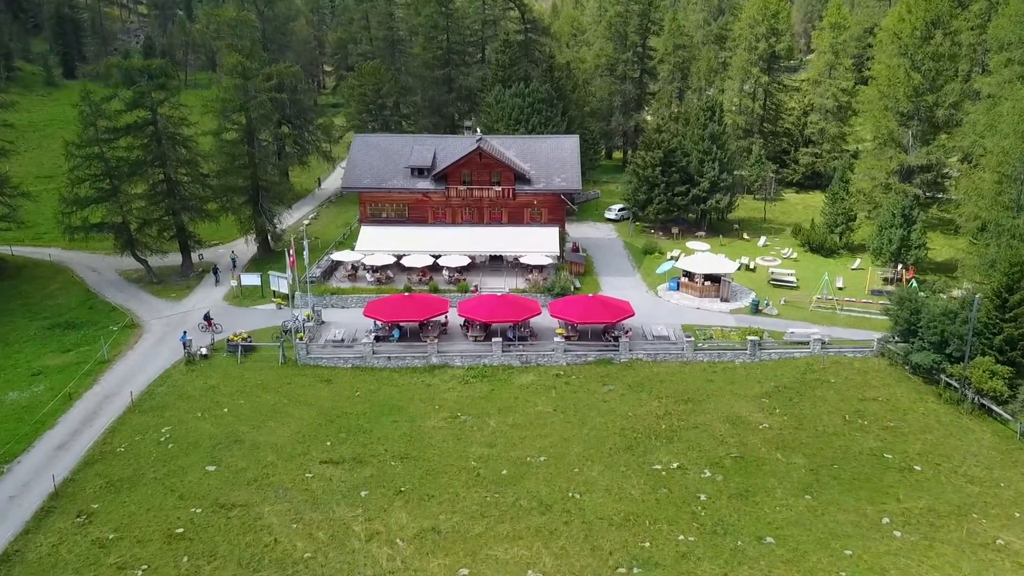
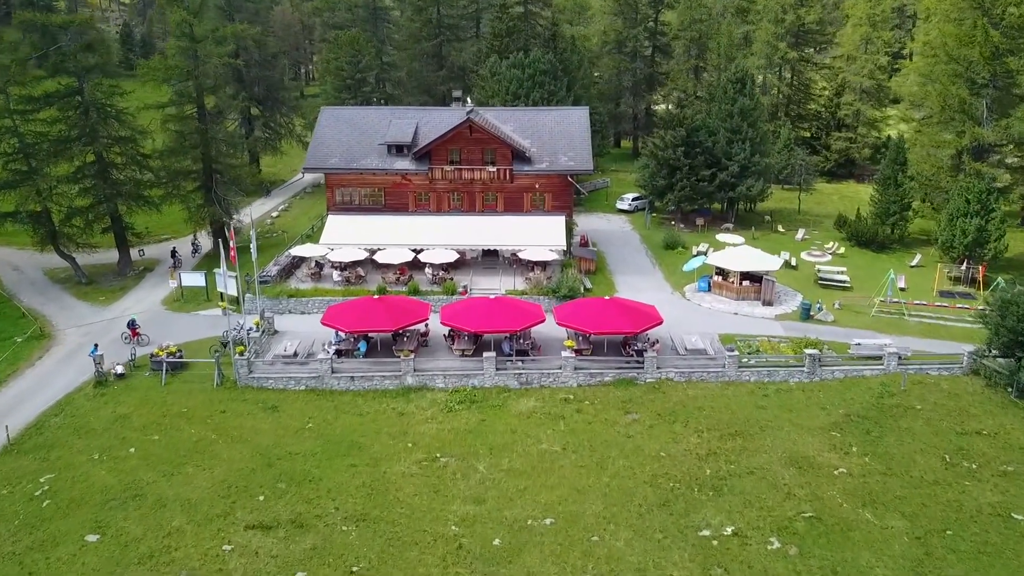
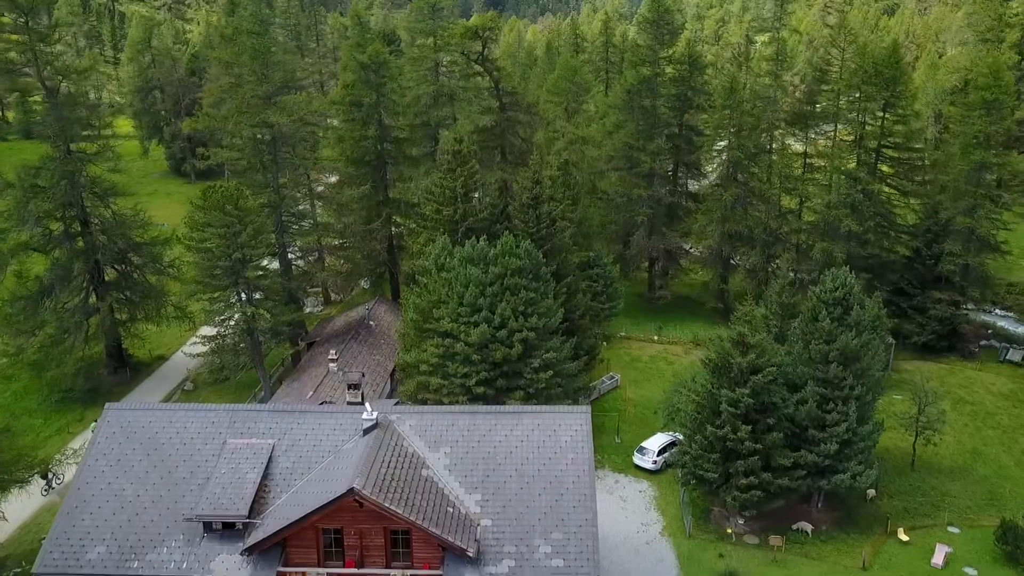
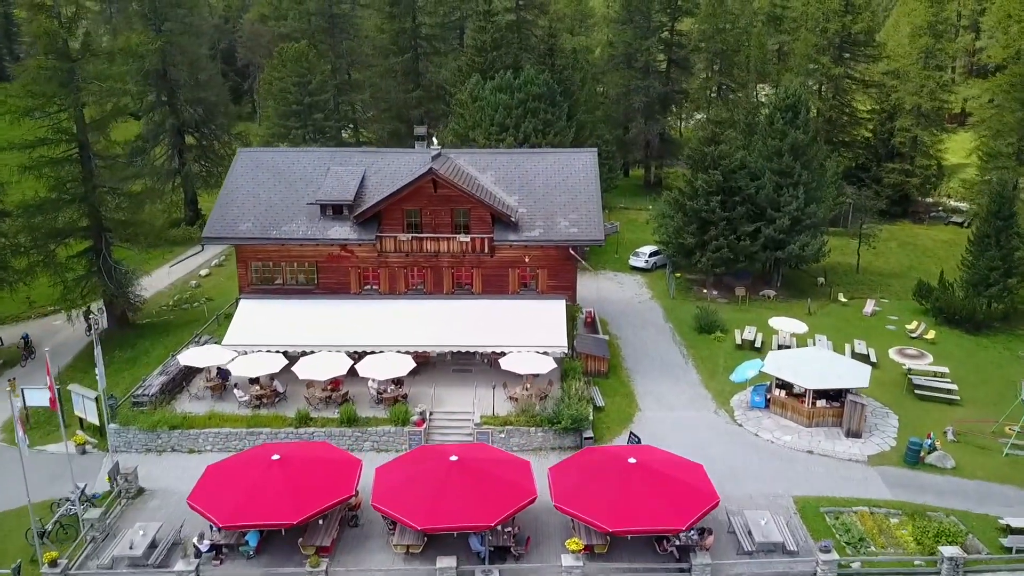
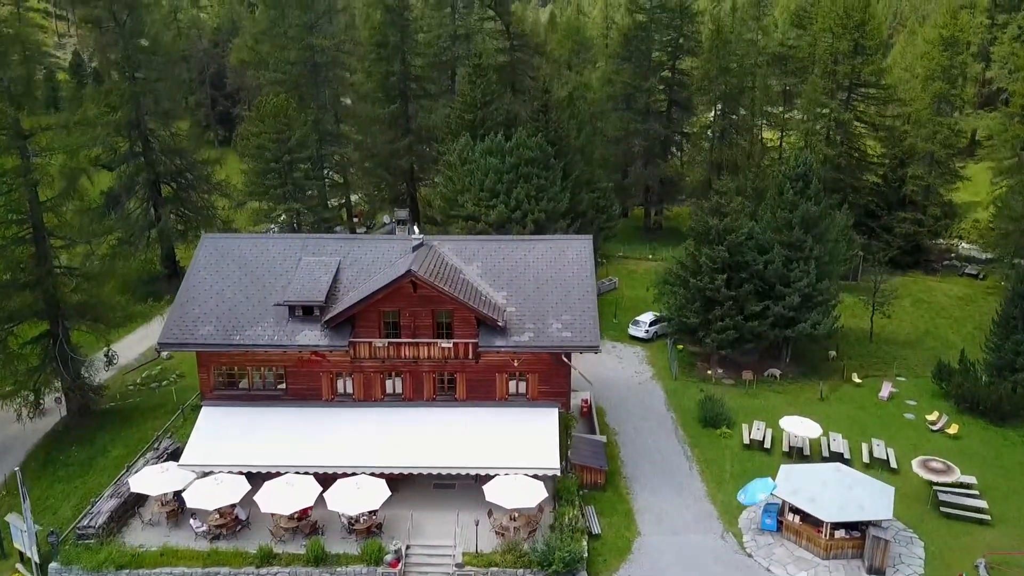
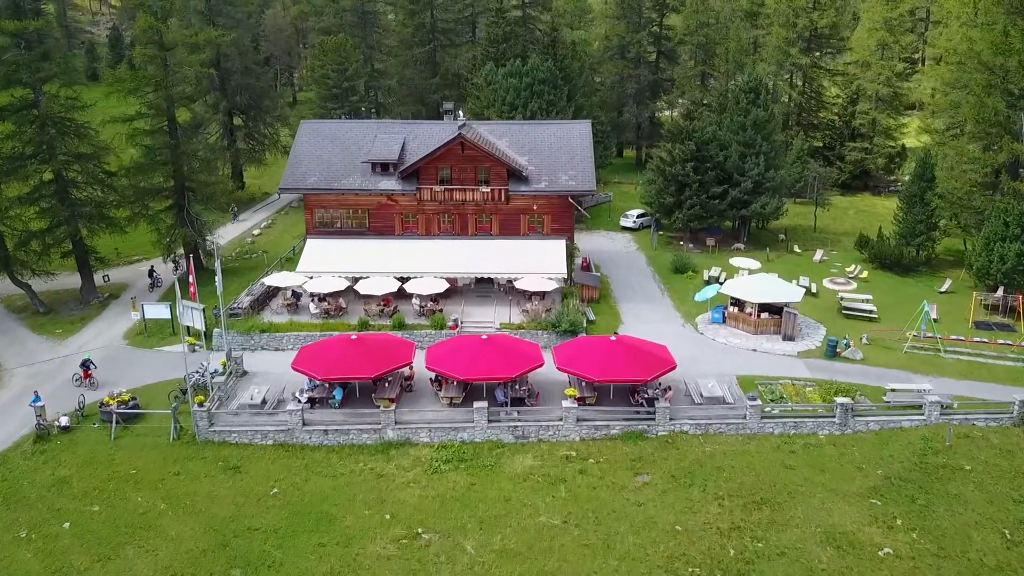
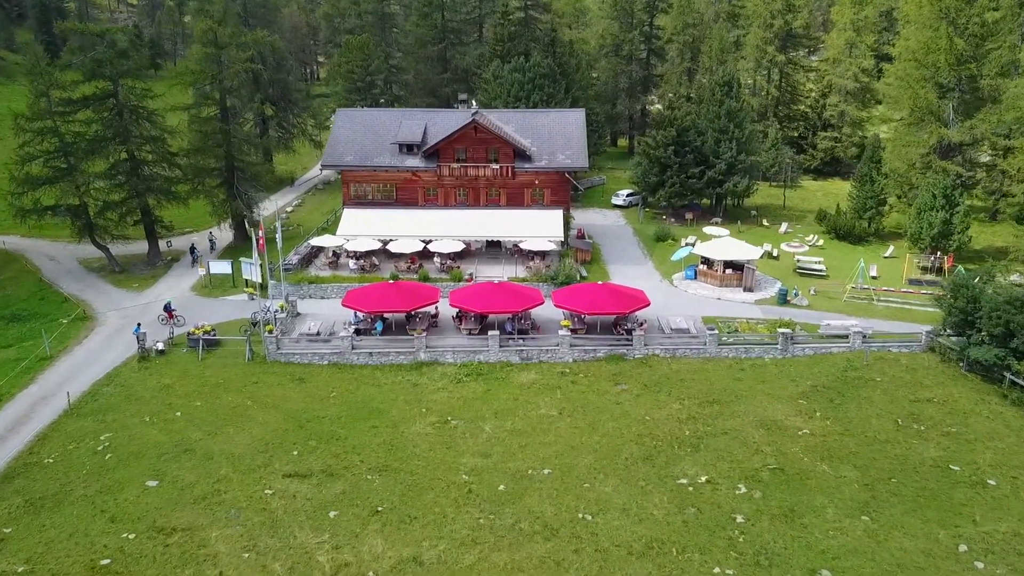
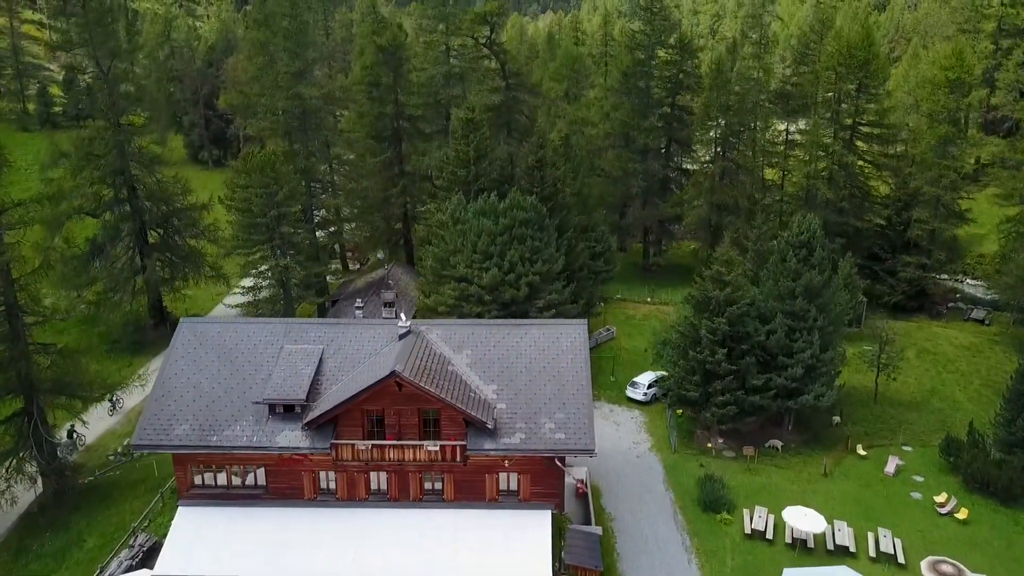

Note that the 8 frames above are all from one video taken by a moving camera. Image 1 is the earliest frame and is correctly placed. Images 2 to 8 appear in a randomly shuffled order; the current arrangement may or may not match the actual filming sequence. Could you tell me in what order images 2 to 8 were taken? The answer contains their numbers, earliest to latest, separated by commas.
7, 2, 6, 4, 5, 8, 3
